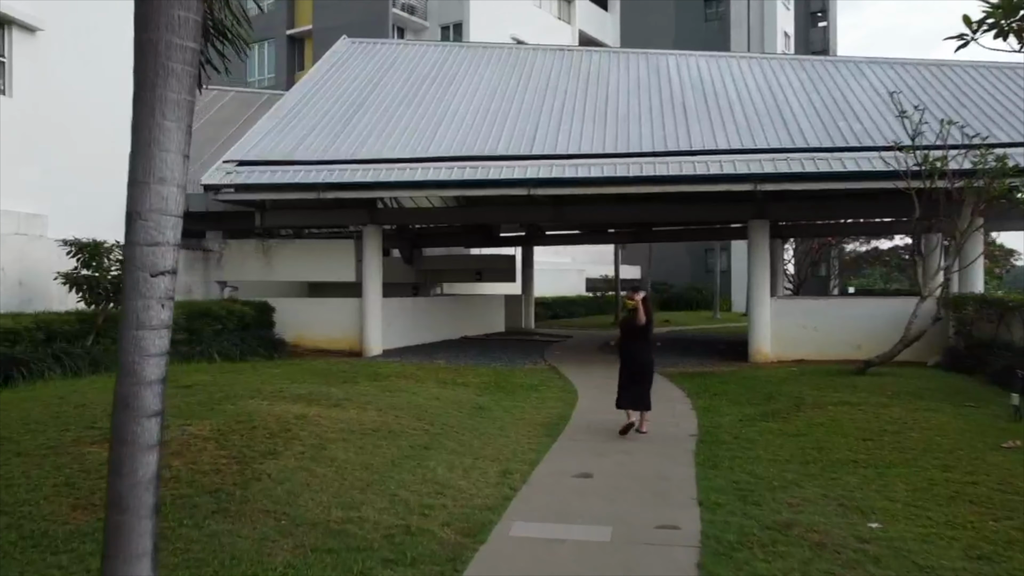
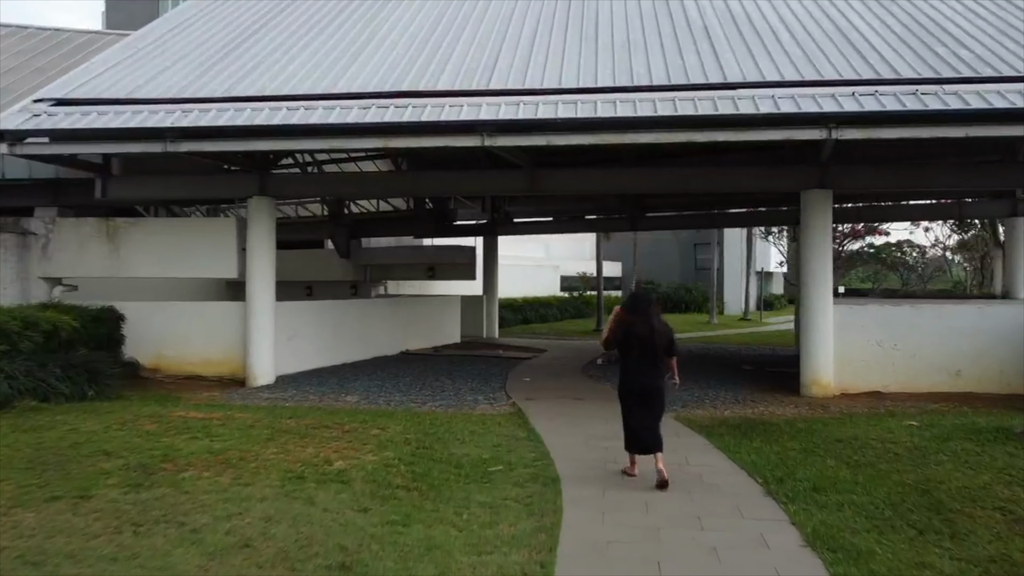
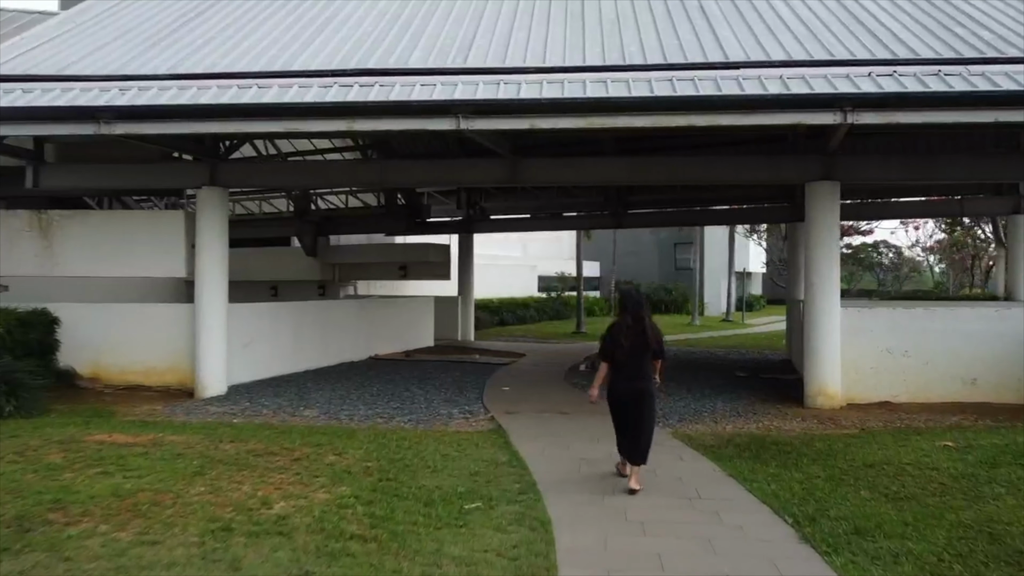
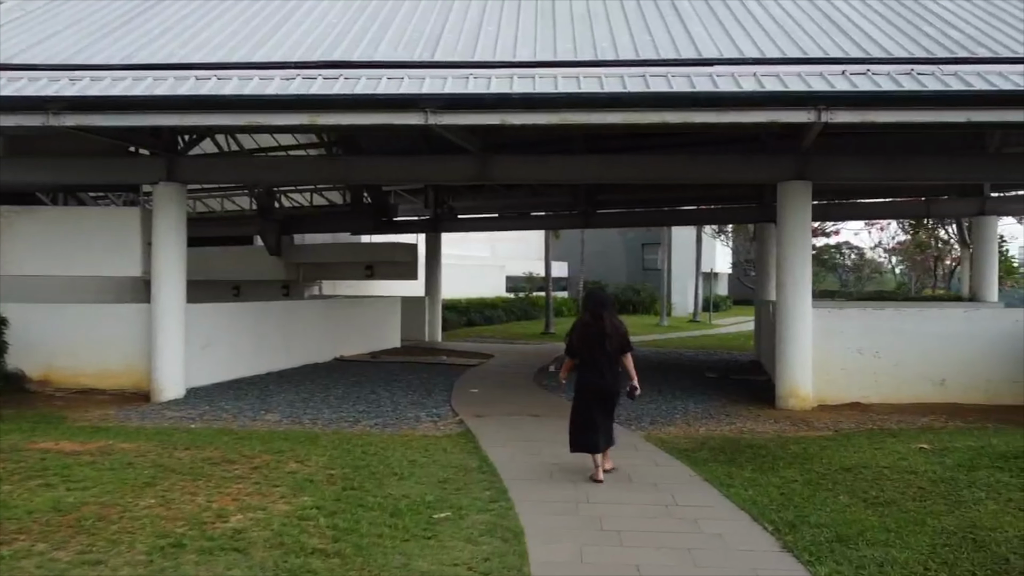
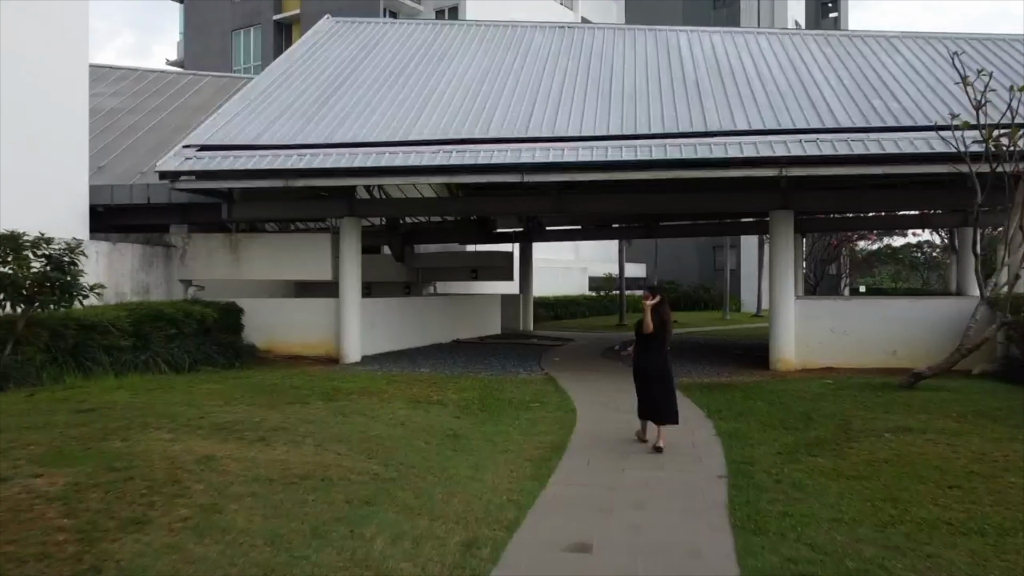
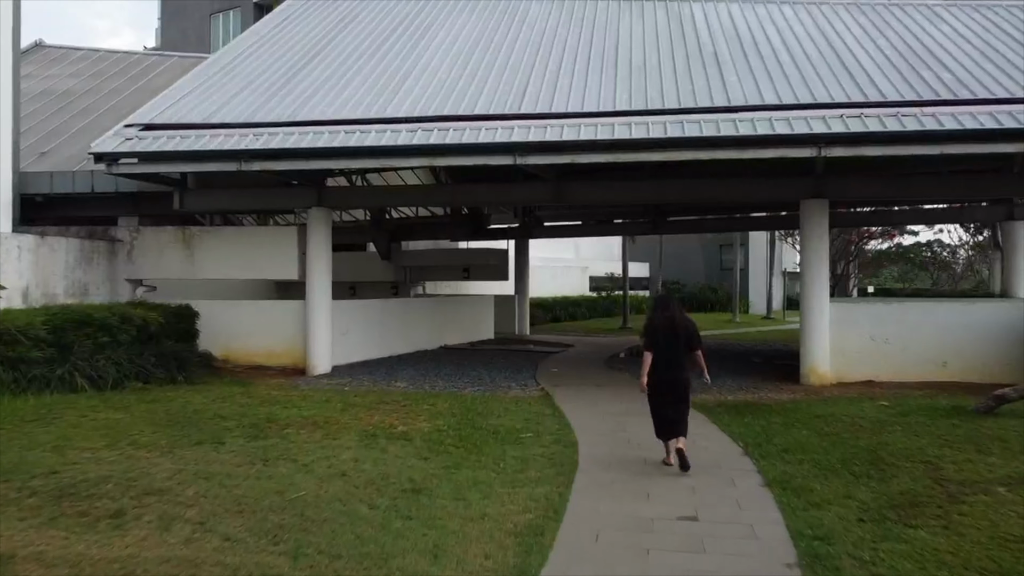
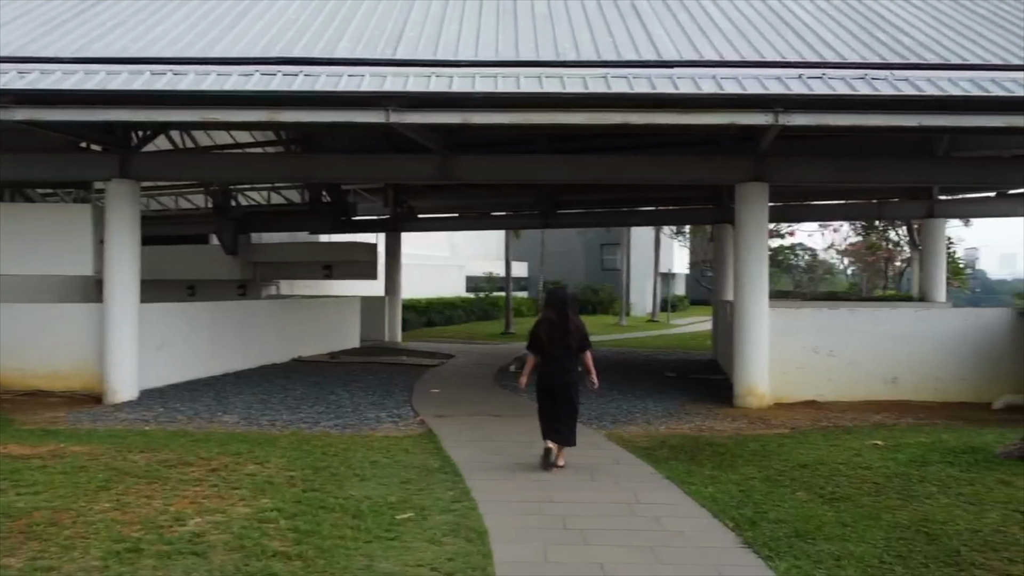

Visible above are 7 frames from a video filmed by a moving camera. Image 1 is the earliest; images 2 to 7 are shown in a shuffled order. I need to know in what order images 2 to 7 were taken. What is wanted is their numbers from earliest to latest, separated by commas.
5, 6, 2, 3, 4, 7
